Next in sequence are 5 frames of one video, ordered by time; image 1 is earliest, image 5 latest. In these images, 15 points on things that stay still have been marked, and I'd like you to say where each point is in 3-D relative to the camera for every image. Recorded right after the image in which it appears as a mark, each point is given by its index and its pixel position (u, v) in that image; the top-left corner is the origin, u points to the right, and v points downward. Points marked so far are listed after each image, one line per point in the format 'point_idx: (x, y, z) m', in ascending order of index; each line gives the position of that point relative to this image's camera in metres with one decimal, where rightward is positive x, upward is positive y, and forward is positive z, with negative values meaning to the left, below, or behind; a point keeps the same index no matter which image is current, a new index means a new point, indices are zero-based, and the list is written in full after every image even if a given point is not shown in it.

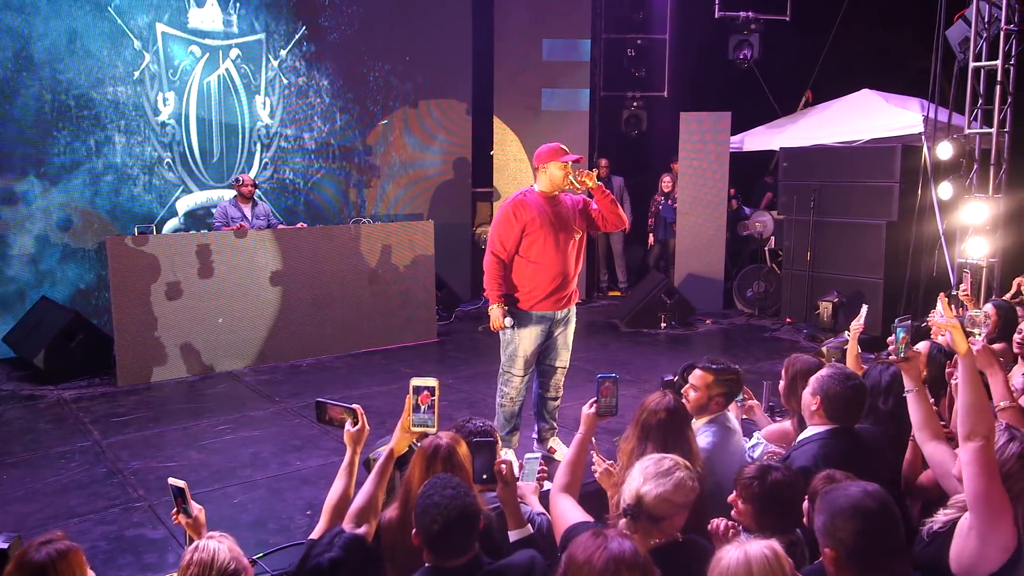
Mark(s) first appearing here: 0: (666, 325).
0: (+1.7, -0.4, +7.2) m
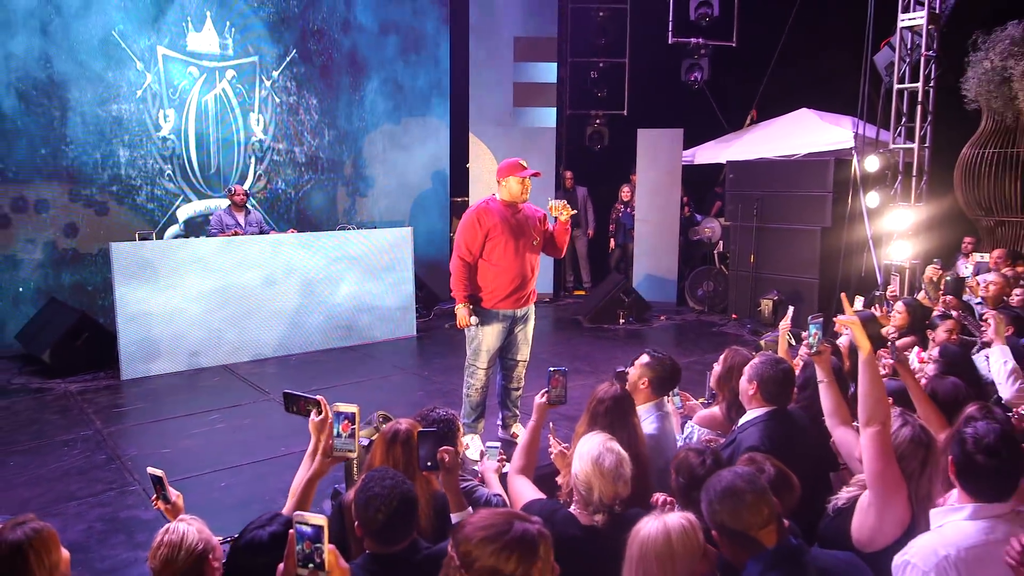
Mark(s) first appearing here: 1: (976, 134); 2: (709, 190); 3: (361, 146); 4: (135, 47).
0: (+1.4, -0.4, +7.9) m
1: (+6.0, +2.0, +8.5) m
2: (+3.0, +1.6, +10.2) m
3: (-2.2, +2.0, +9.2) m
4: (-4.4, +2.8, +7.5) m
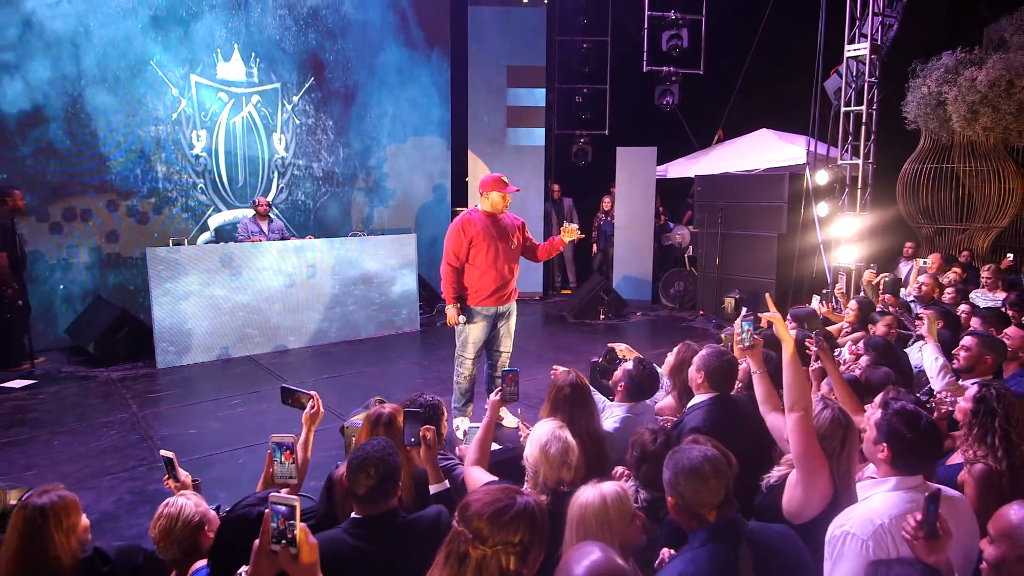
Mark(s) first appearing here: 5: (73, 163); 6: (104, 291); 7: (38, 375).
0: (+1.3, -0.4, +8.8) m
1: (+5.9, +2.0, +9.5) m
2: (+2.9, +1.5, +11.2) m
3: (-2.3, +2.0, +10.2) m
4: (-4.5, +2.8, +8.5) m
5: (-5.5, +1.6, +8.0) m
6: (-5.0, -0.1, +7.9) m
7: (-4.9, -0.9, +6.6) m
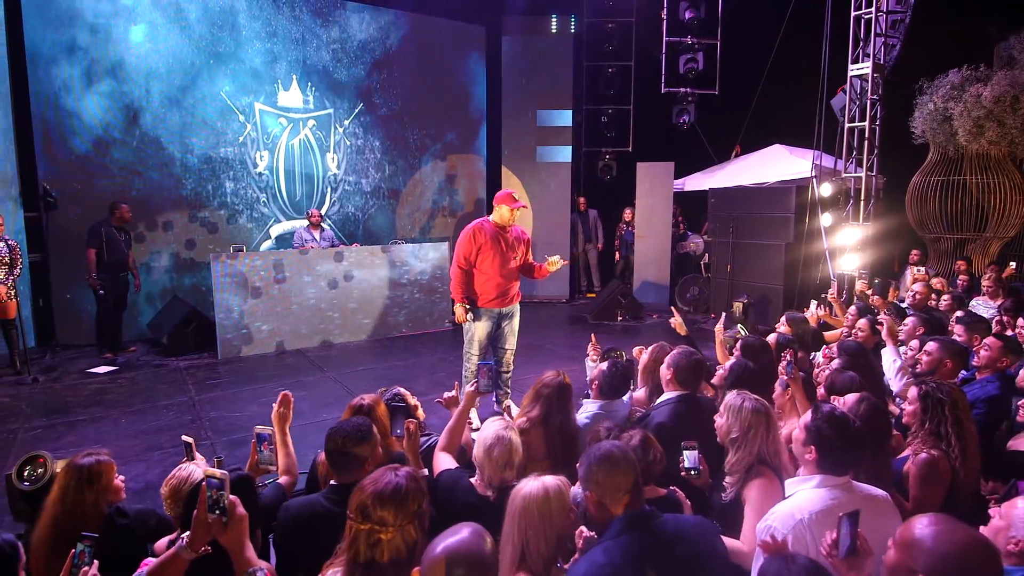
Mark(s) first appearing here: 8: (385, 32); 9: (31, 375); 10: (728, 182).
0: (+1.7, -0.5, +9.5) m
1: (+6.4, +1.9, +9.9) m
2: (+3.5, +1.4, +11.8) m
3: (-1.8, +1.9, +11.2) m
4: (-4.1, +2.8, +9.7) m
5: (-5.1, +1.6, +9.3) m
6: (-4.7, -0.1, +9.1) m
7: (-4.7, -0.9, +7.8) m
8: (-2.1, +4.2, +10.7) m
9: (-5.3, -1.0, +7.1) m
10: (+3.4, +1.6, +9.9) m
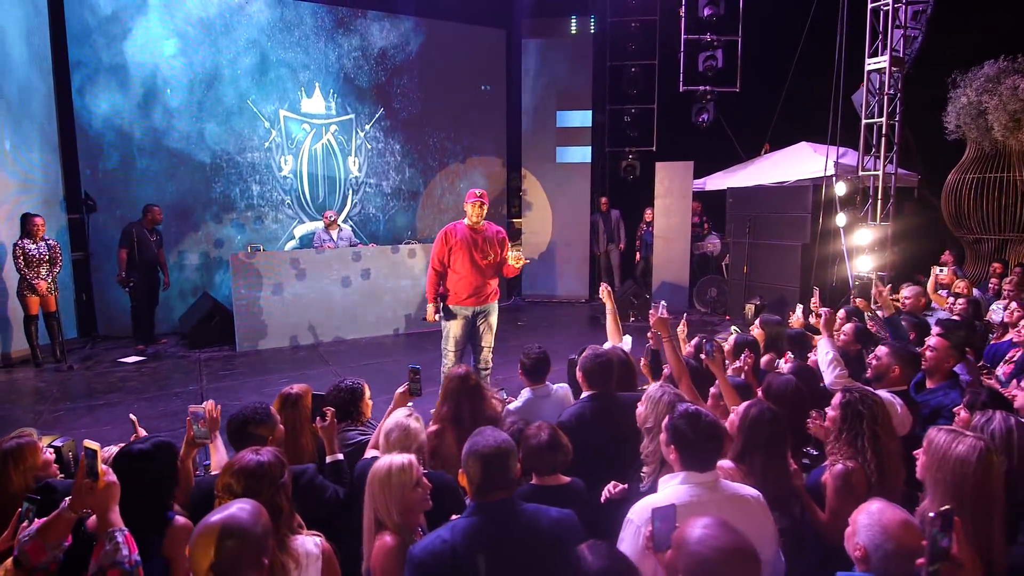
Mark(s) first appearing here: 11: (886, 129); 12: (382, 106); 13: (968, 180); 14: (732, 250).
0: (+1.8, -0.5, +9.5) m
1: (+6.6, +1.8, +9.4) m
2: (+3.9, +1.3, +11.5) m
3: (-1.4, +1.9, +11.5) m
4: (-3.9, +2.8, +10.3) m
5: (-4.9, +1.6, +9.9) m
6: (-4.5, 0.0, +9.6) m
7: (-4.7, -0.8, +8.4) m
8: (-1.8, +4.3, +11.0) m
9: (-5.3, -0.9, +7.8) m
10: (+3.6, +1.6, +9.7) m
11: (+4.8, +2.0, +8.1) m
12: (-2.2, +3.1, +11.1) m
13: (+6.5, +1.5, +9.2) m
14: (+3.3, +0.5, +9.7) m
